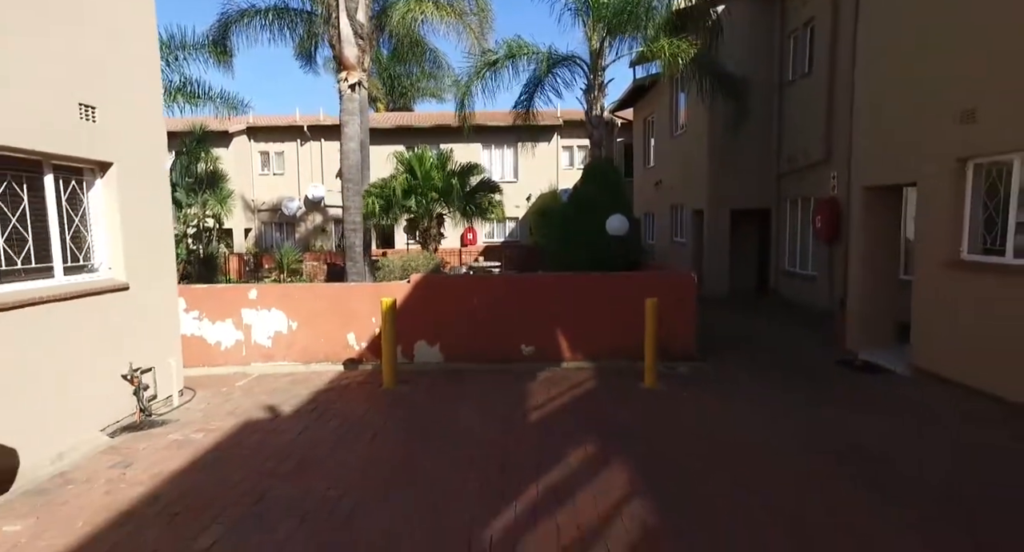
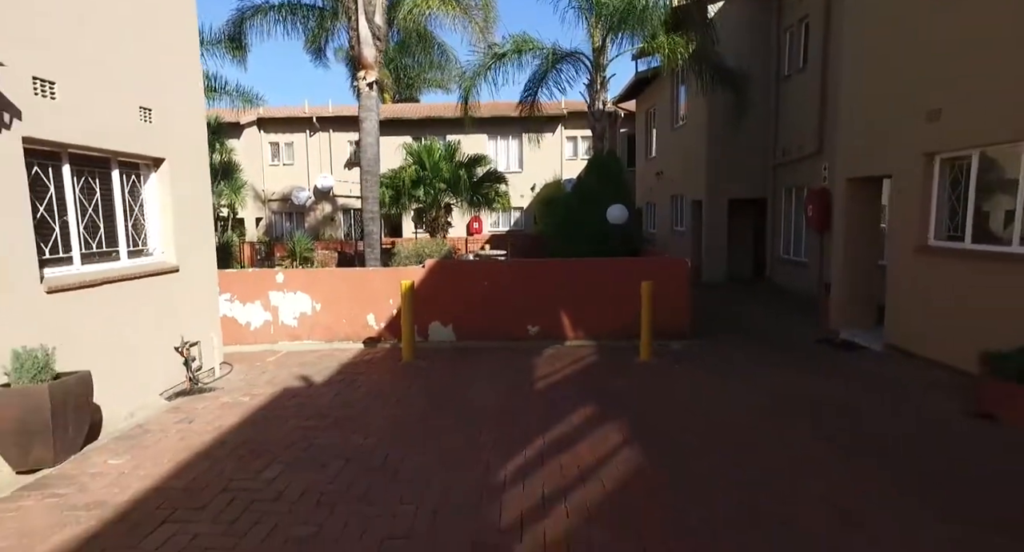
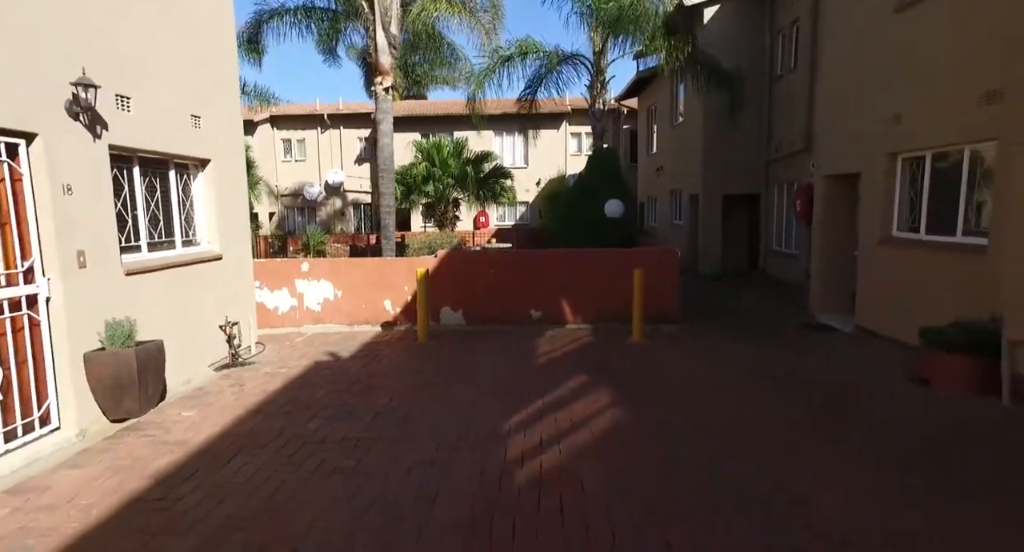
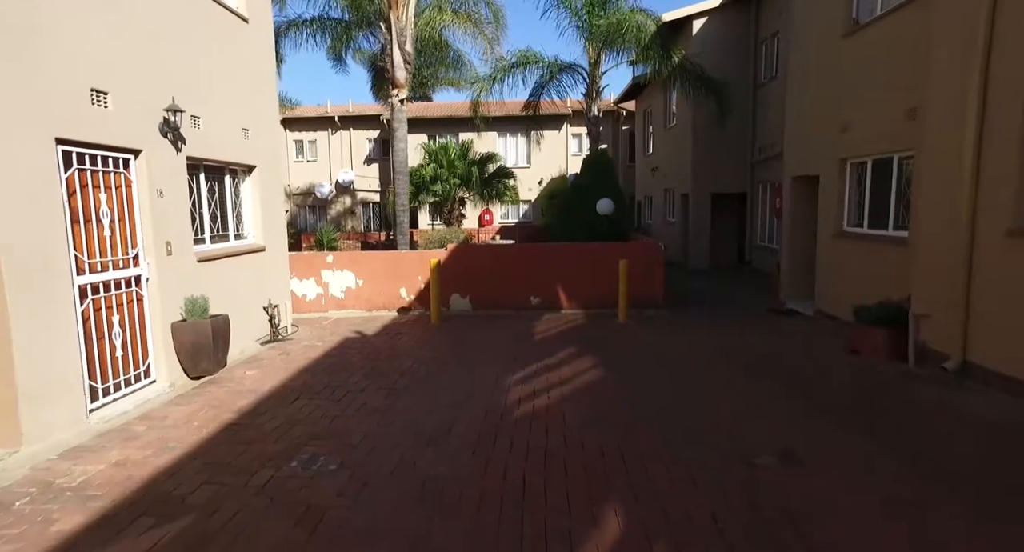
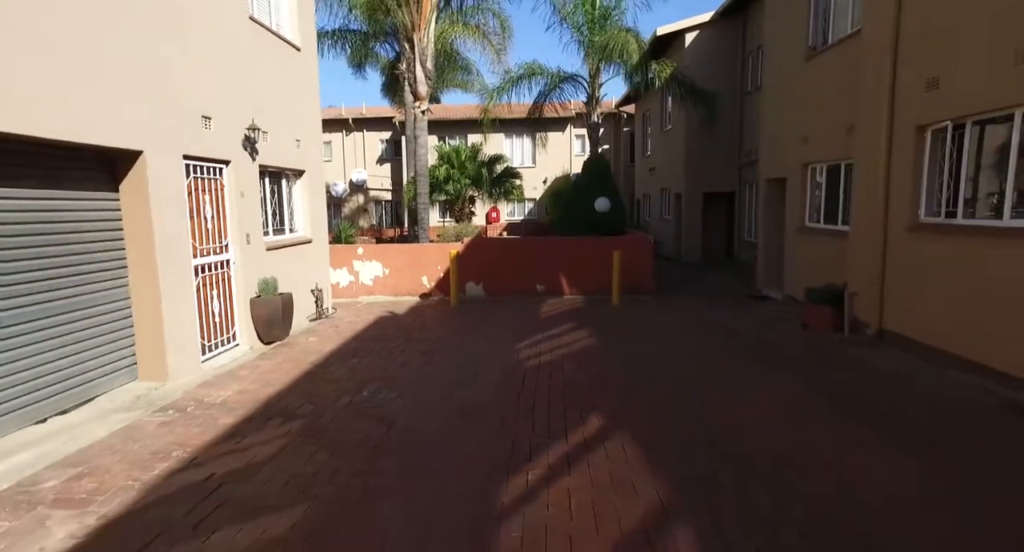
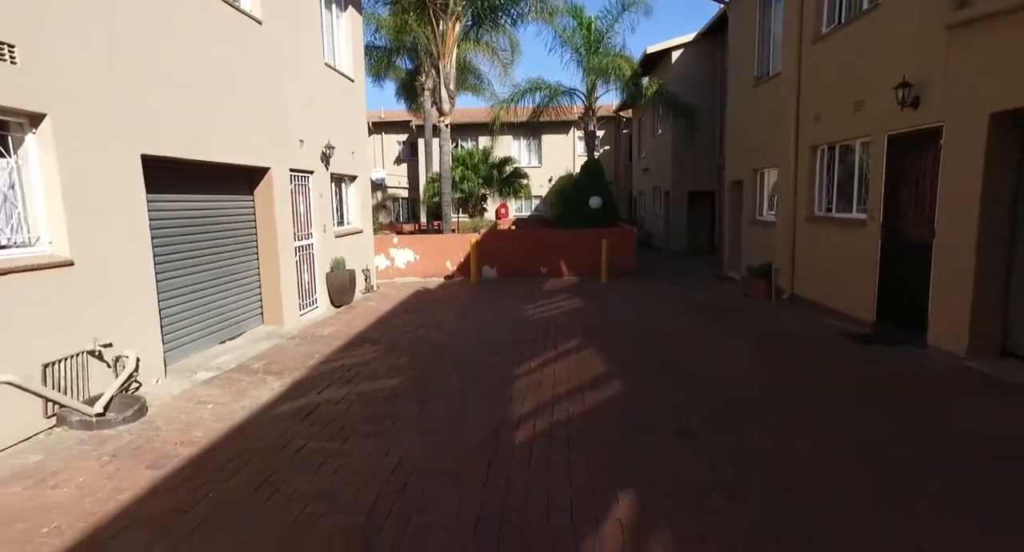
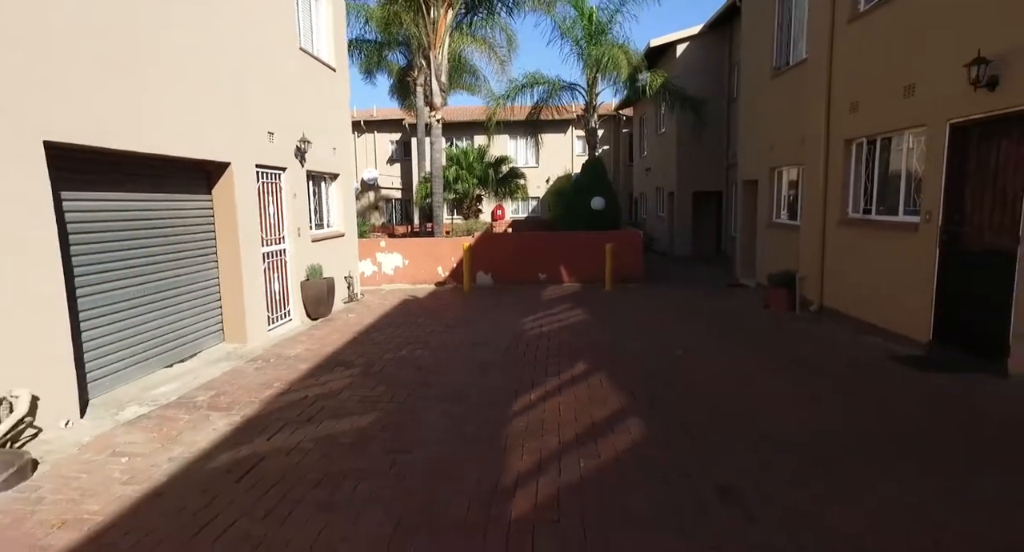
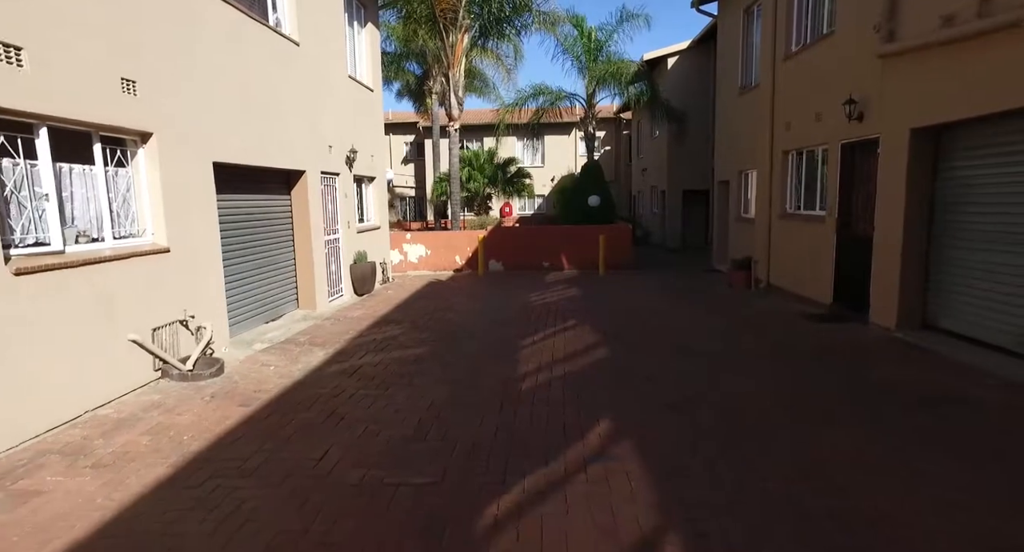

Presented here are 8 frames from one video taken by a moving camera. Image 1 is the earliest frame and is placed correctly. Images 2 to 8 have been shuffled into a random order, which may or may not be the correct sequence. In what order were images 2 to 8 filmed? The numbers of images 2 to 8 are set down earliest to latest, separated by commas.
2, 3, 4, 5, 7, 6, 8
